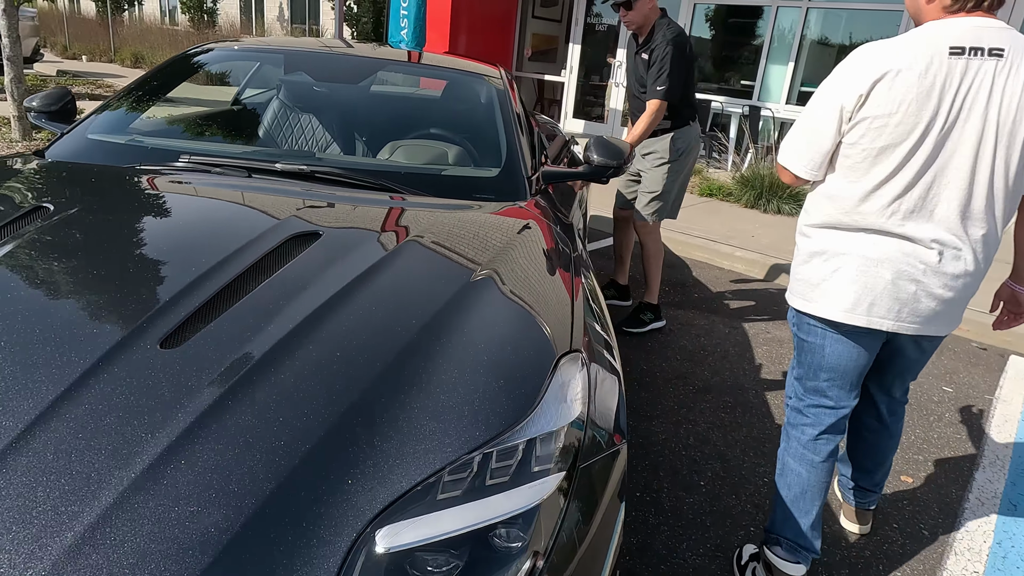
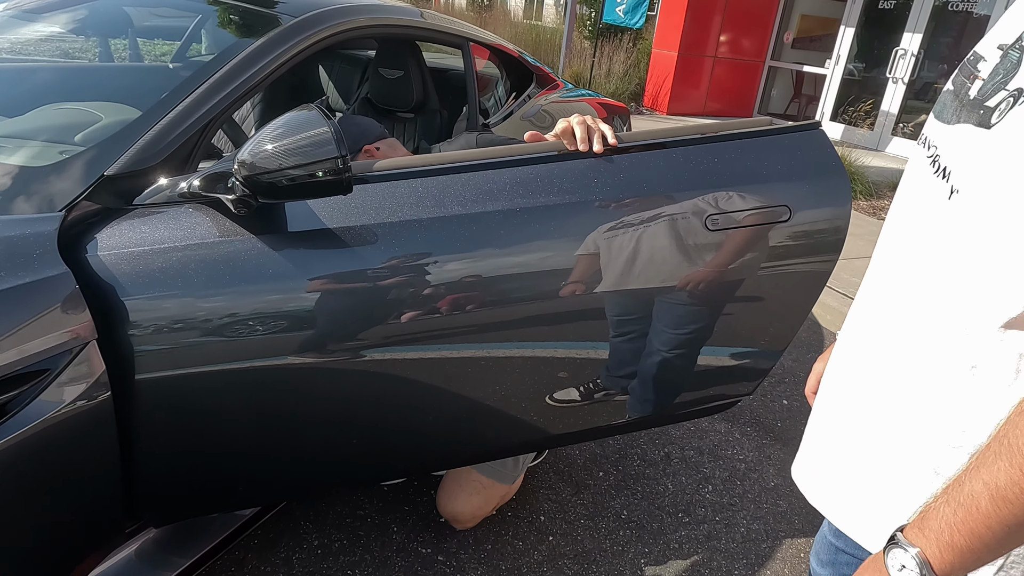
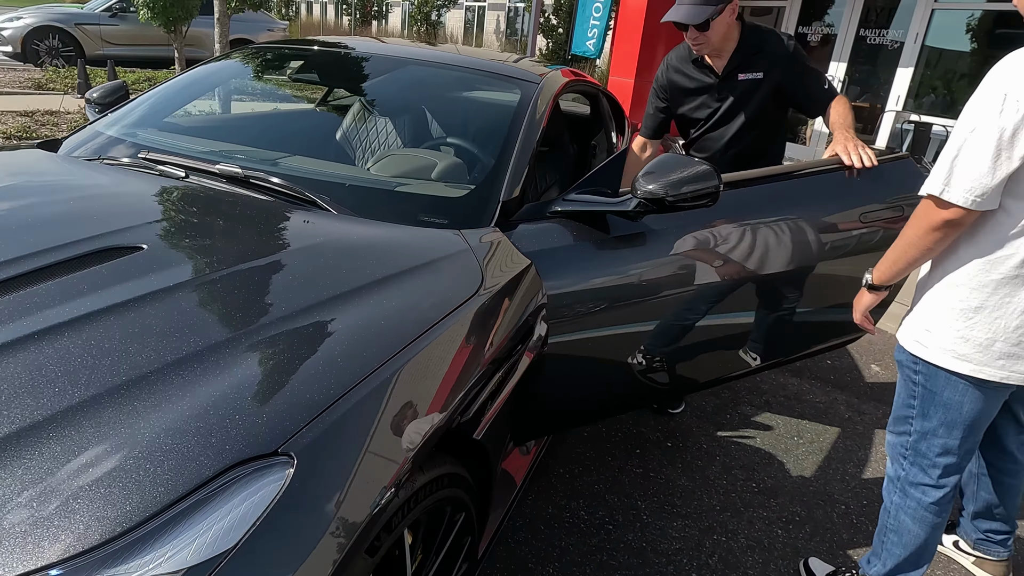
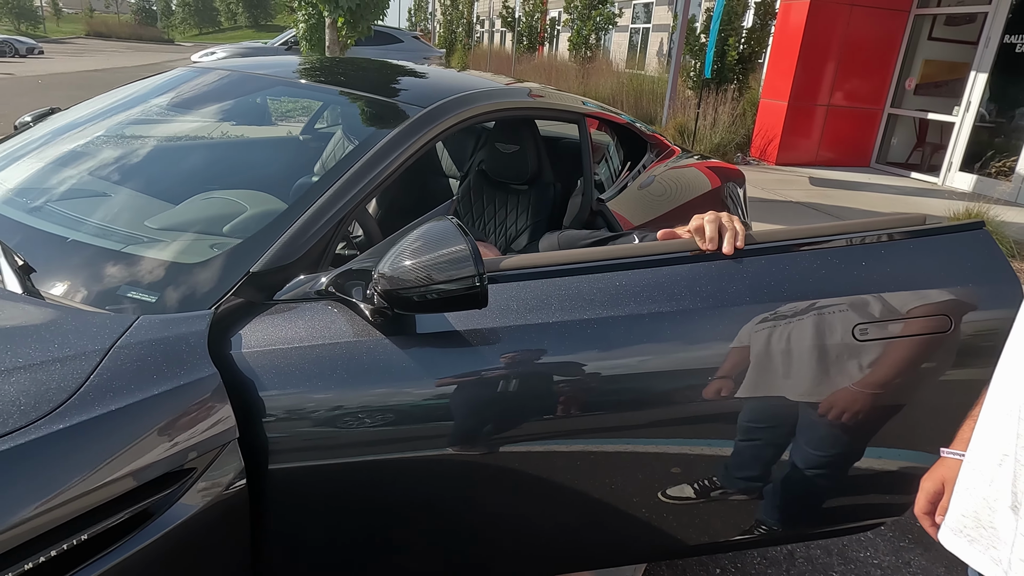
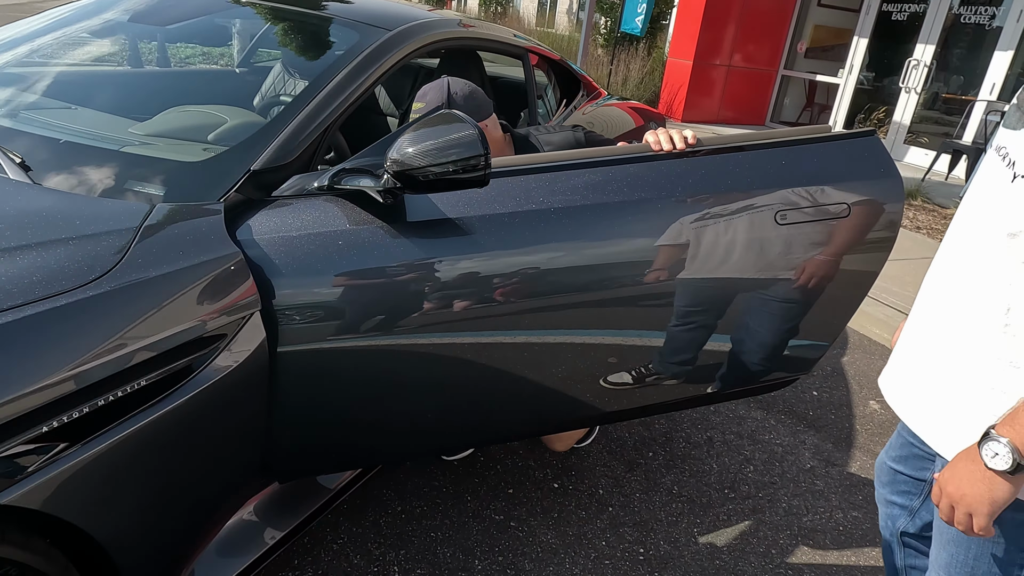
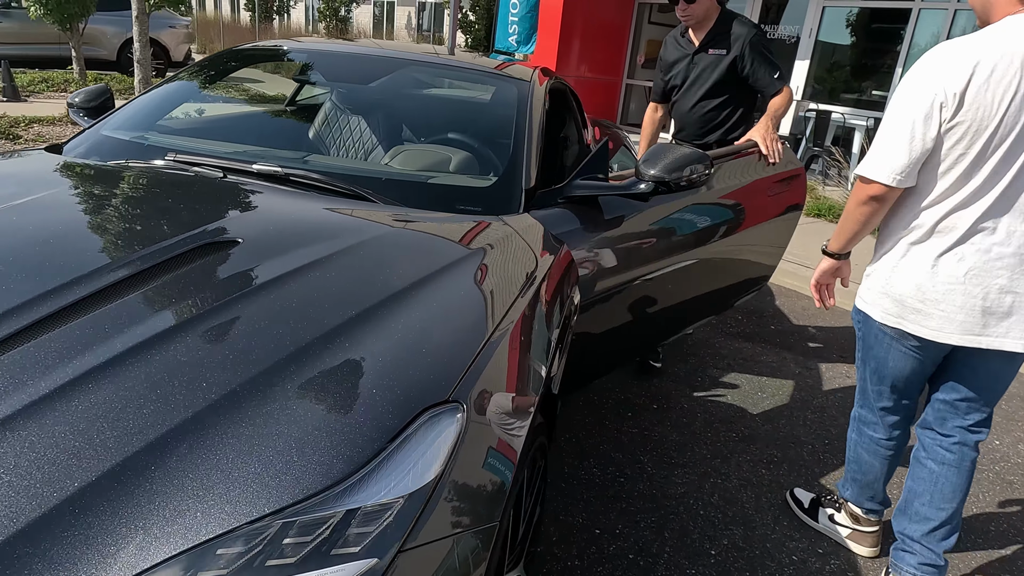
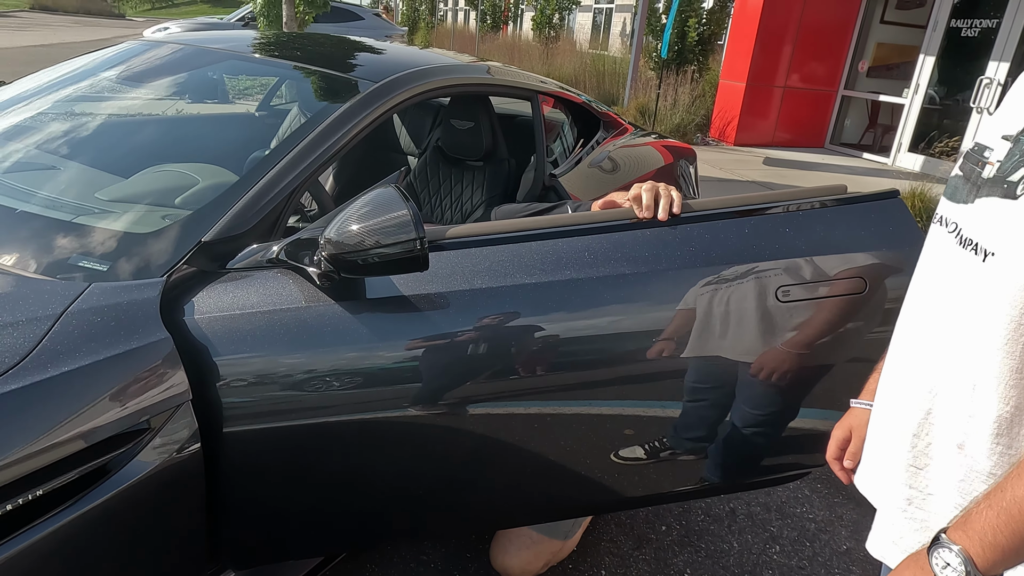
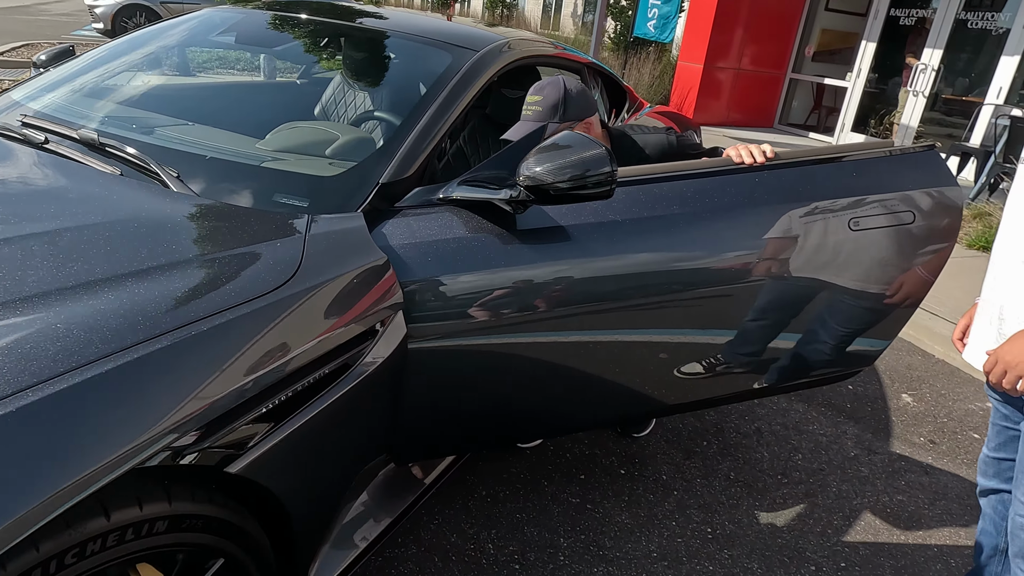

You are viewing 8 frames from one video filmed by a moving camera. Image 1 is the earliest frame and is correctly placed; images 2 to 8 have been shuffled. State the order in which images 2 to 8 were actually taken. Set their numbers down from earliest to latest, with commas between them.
6, 3, 8, 5, 2, 7, 4
